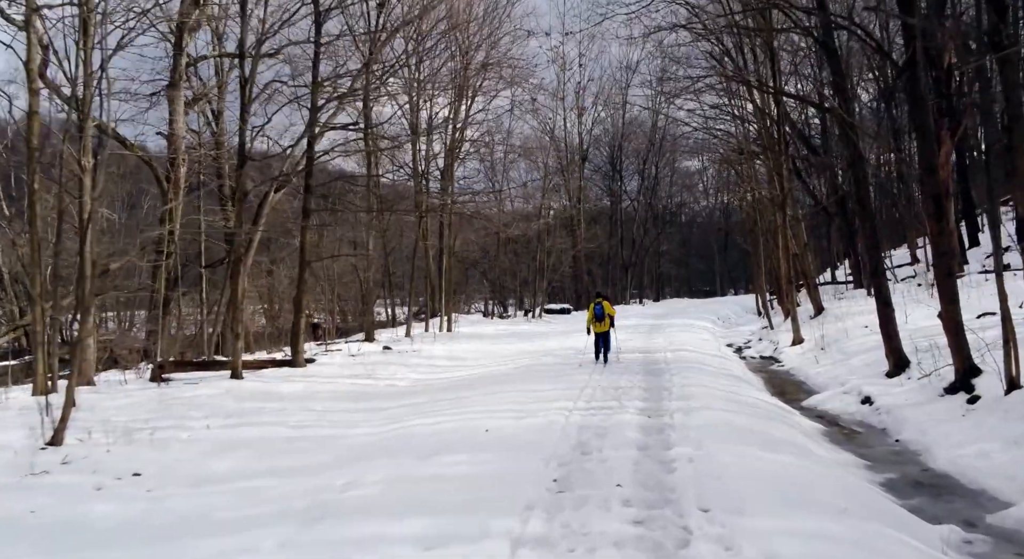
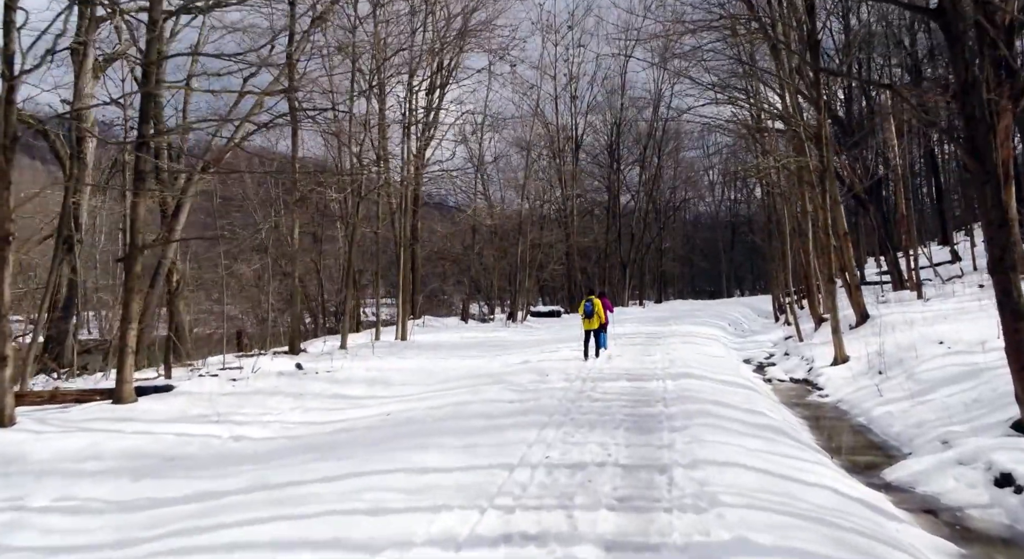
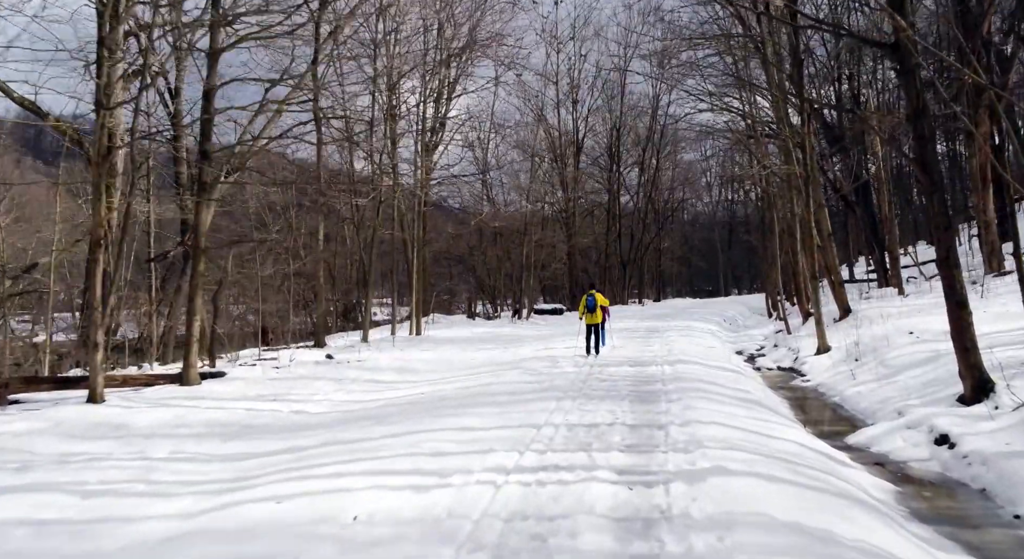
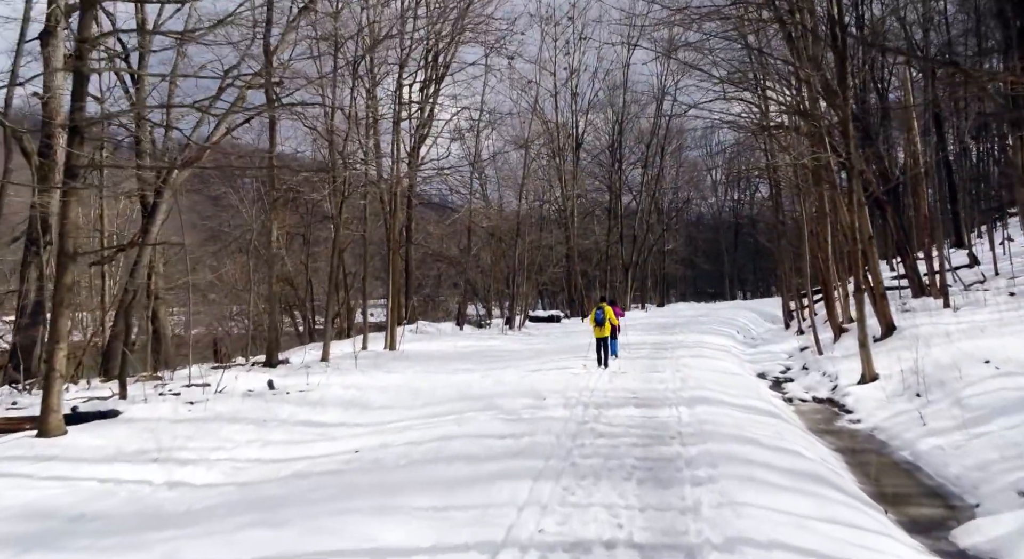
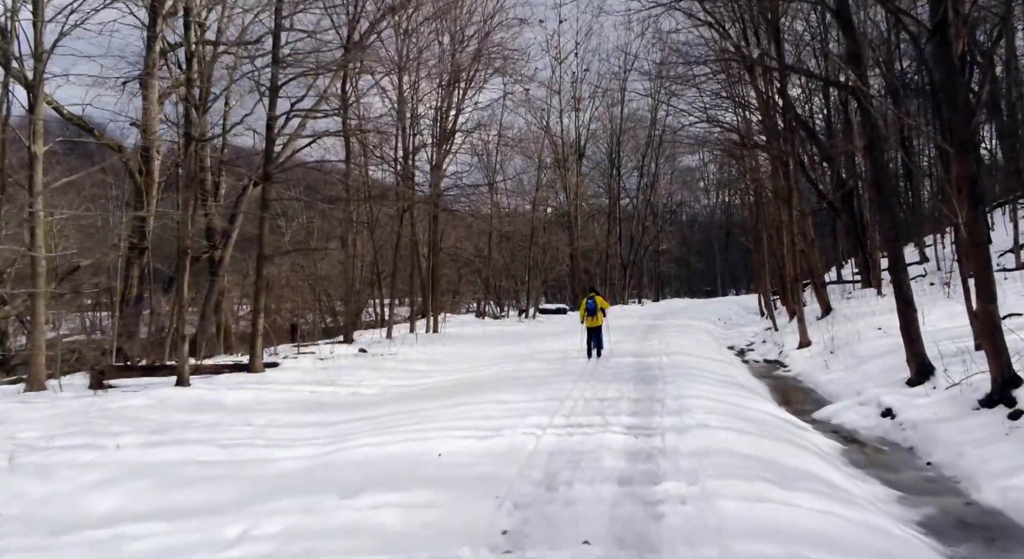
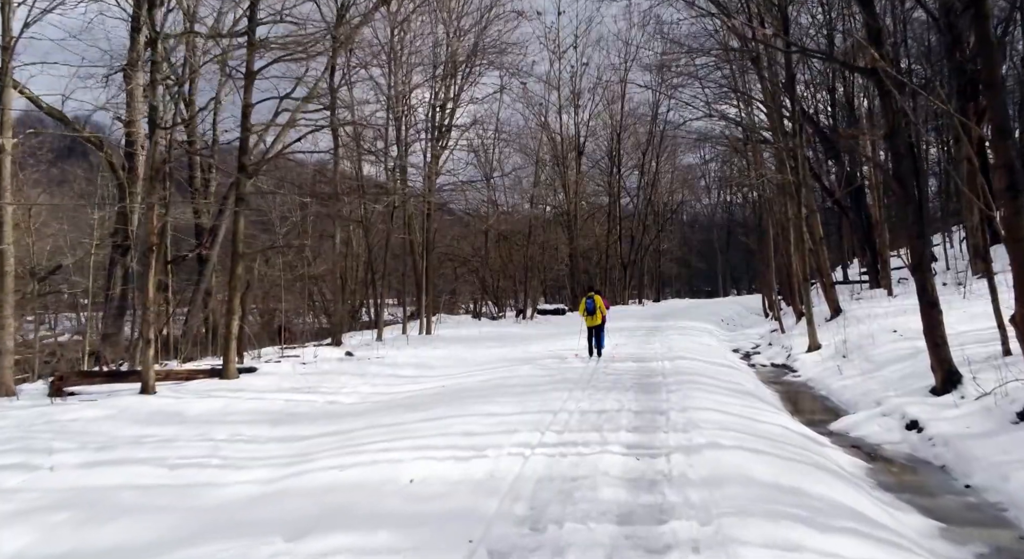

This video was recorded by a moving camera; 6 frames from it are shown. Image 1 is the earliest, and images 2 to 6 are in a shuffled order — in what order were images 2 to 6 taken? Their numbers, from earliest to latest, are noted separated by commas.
5, 6, 3, 2, 4
